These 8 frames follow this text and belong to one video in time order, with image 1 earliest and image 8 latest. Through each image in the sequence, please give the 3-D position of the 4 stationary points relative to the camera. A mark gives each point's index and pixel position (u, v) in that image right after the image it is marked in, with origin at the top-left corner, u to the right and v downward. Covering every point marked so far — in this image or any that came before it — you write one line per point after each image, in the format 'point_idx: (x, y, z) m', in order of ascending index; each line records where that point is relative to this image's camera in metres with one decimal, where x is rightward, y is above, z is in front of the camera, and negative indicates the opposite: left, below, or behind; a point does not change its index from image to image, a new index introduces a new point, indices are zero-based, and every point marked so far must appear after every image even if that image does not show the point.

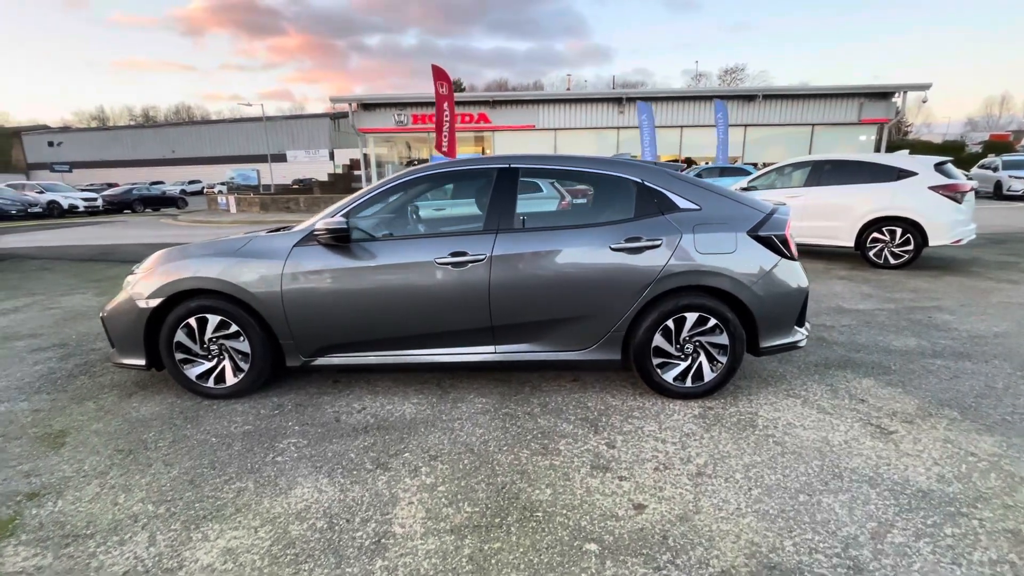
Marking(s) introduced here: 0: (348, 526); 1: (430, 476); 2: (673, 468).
0: (-0.7, -1.0, +2.1) m
1: (-0.4, -1.0, +2.4) m
2: (+0.8, -0.9, +2.5) m
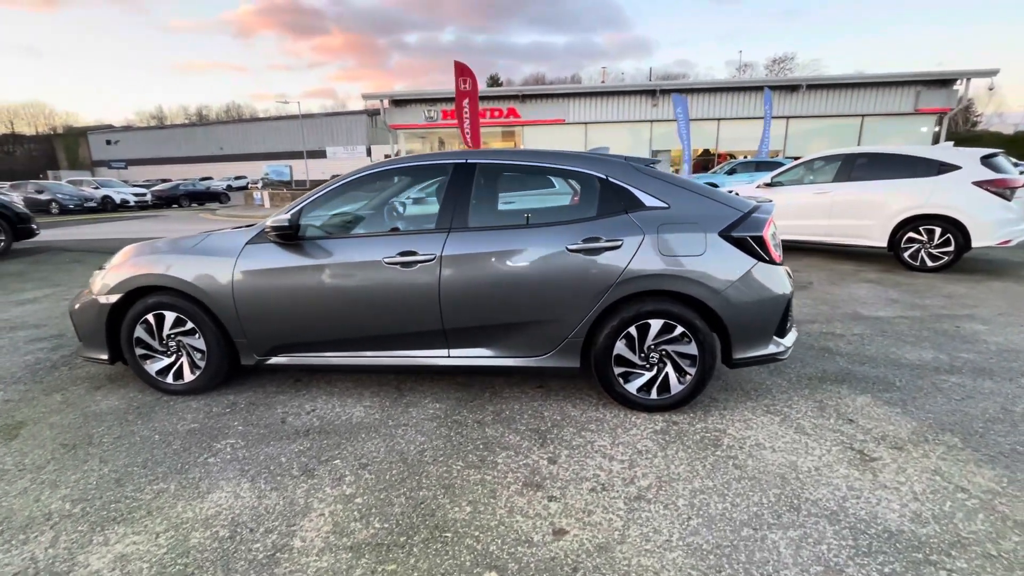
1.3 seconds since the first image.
0: (-1.1, -1.0, +2.0) m
1: (-0.8, -1.0, +2.3) m
2: (+0.5, -1.0, +2.3) m
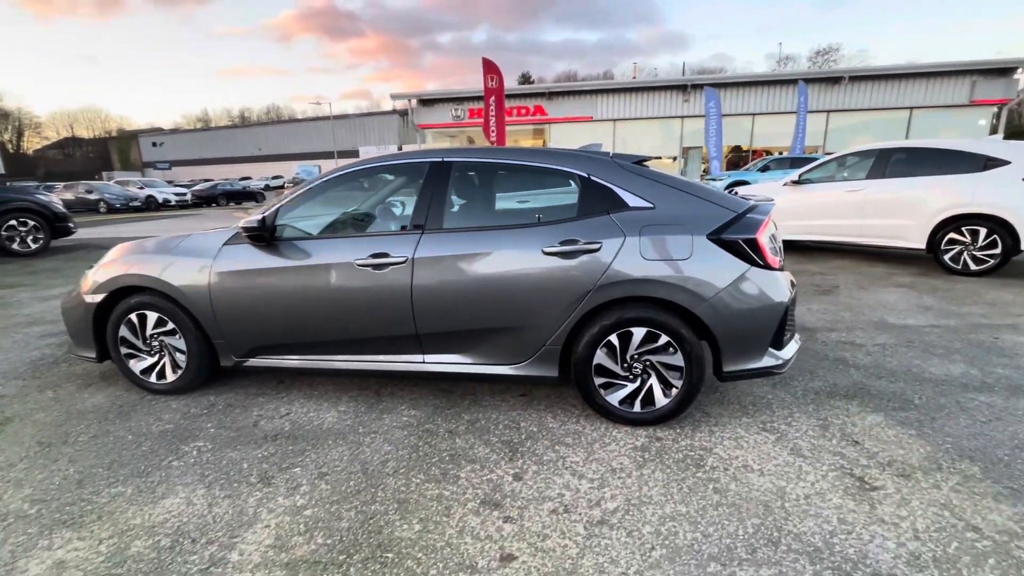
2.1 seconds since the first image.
0: (-1.3, -1.1, +1.9) m
1: (-1.0, -1.0, +2.2) m
2: (+0.3, -1.0, +2.1) m
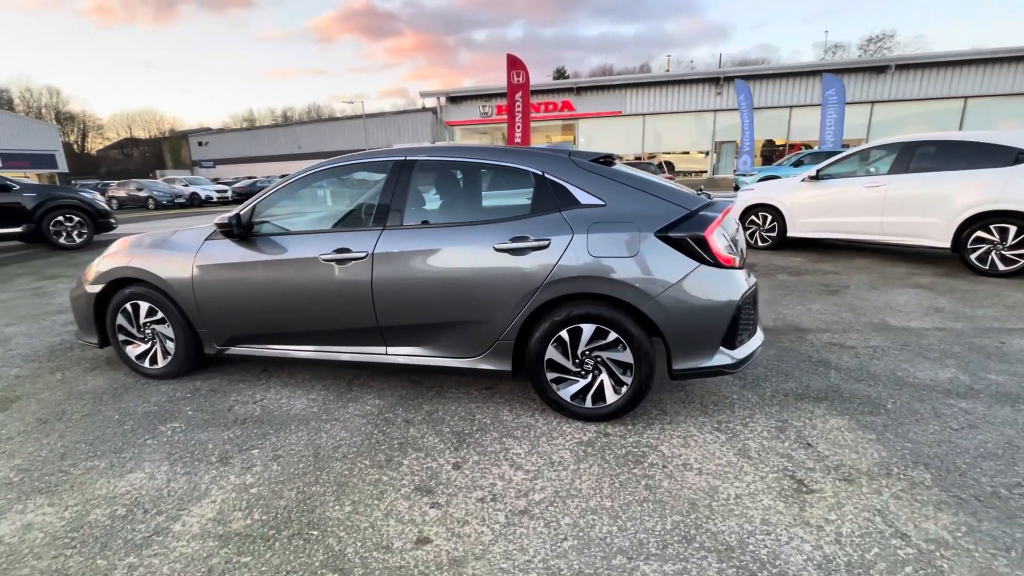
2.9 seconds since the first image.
0: (-1.7, -1.0, +2.1) m
1: (-1.3, -0.9, +2.4) m
2: (-0.1, -1.0, +2.2) m
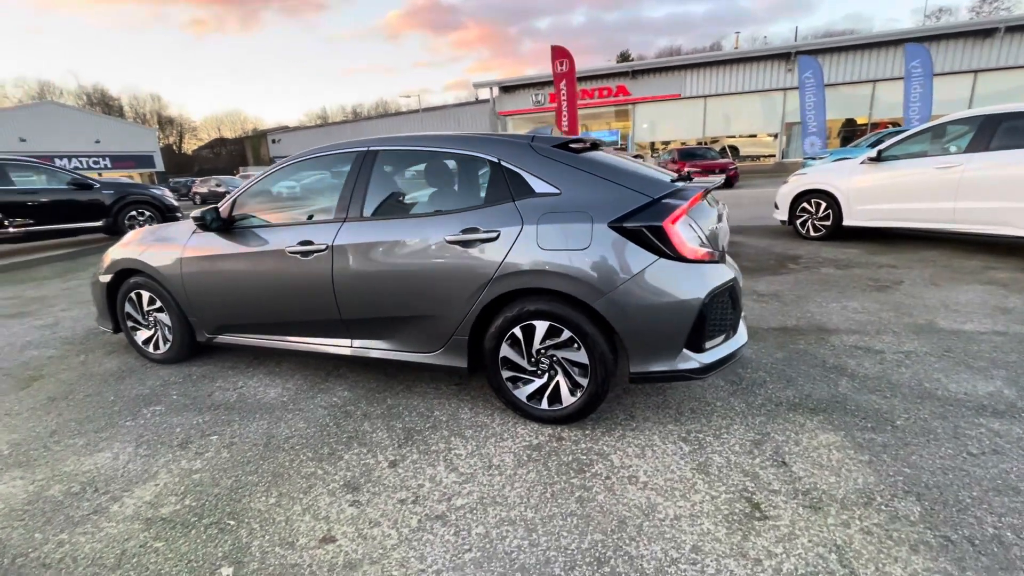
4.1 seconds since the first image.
0: (-2.0, -1.0, +2.2) m
1: (-1.6, -0.9, +2.5) m
2: (-0.4, -1.0, +2.1) m
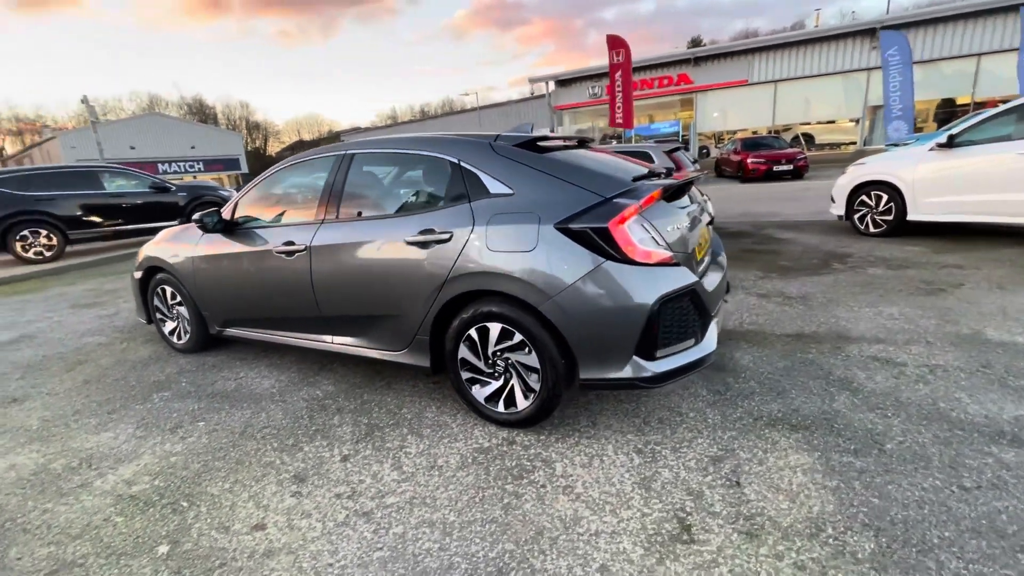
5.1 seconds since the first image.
0: (-2.3, -1.0, +2.5) m
1: (-1.9, -0.9, +2.7) m
2: (-0.7, -1.0, +2.2) m
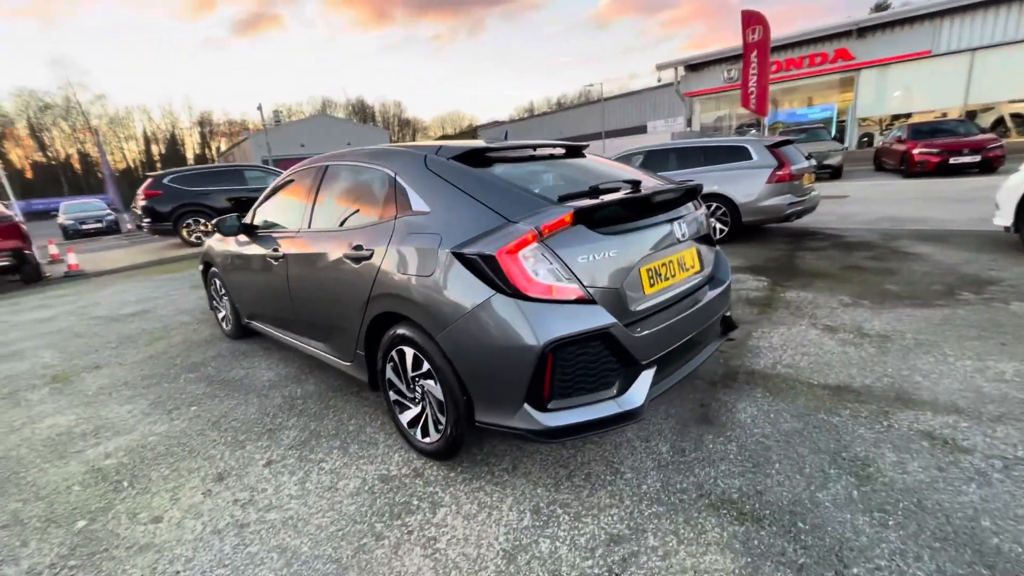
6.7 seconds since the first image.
0: (-2.7, -0.9, +3.0) m
1: (-2.2, -0.9, +3.0) m
2: (-1.3, -1.0, +2.2) m
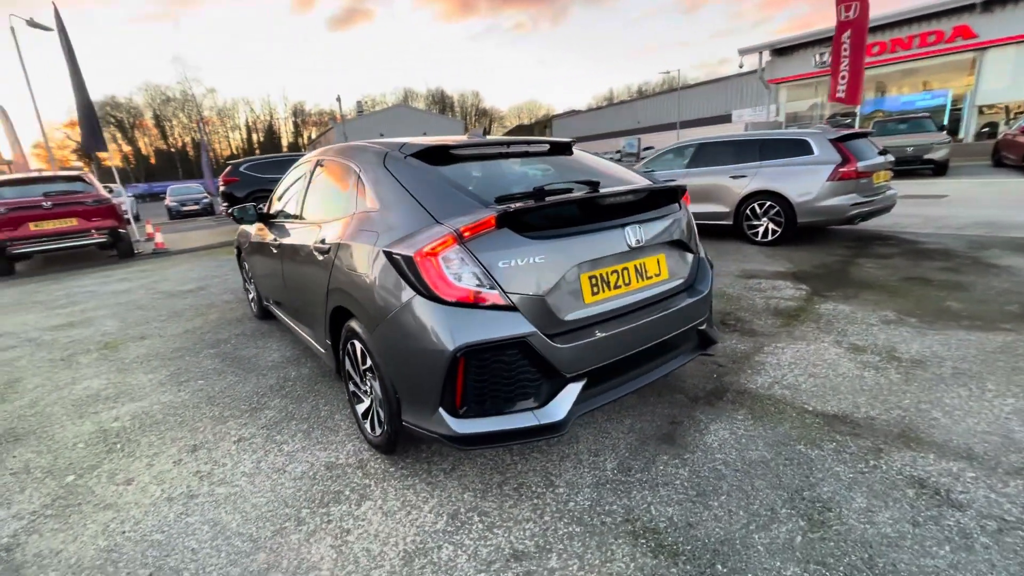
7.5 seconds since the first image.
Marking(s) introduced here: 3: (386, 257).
0: (-2.9, -0.8, +3.4) m
1: (-2.4, -0.8, +3.4) m
2: (-1.6, -1.0, +2.4) m
3: (-0.6, +0.1, +2.1) m
